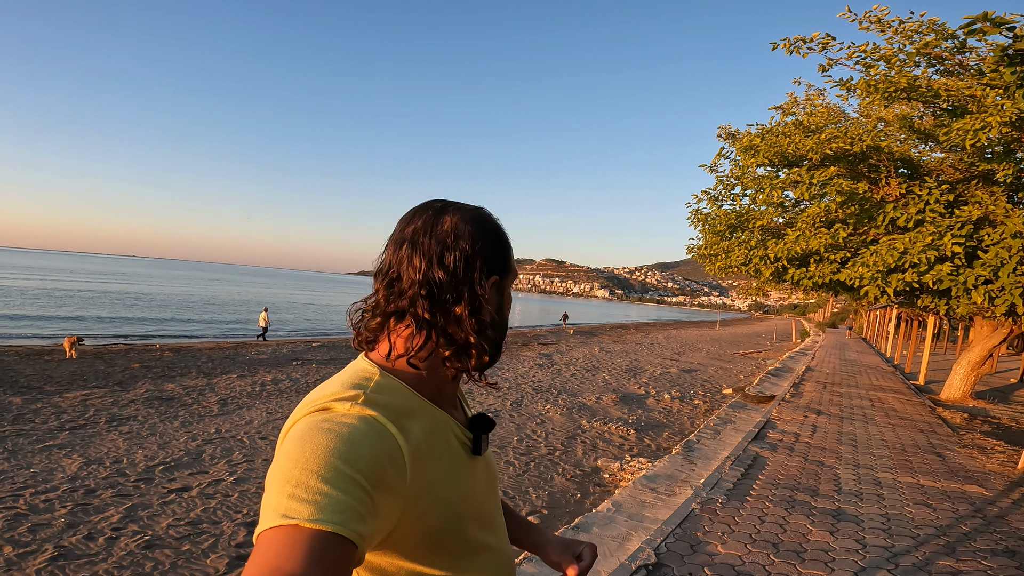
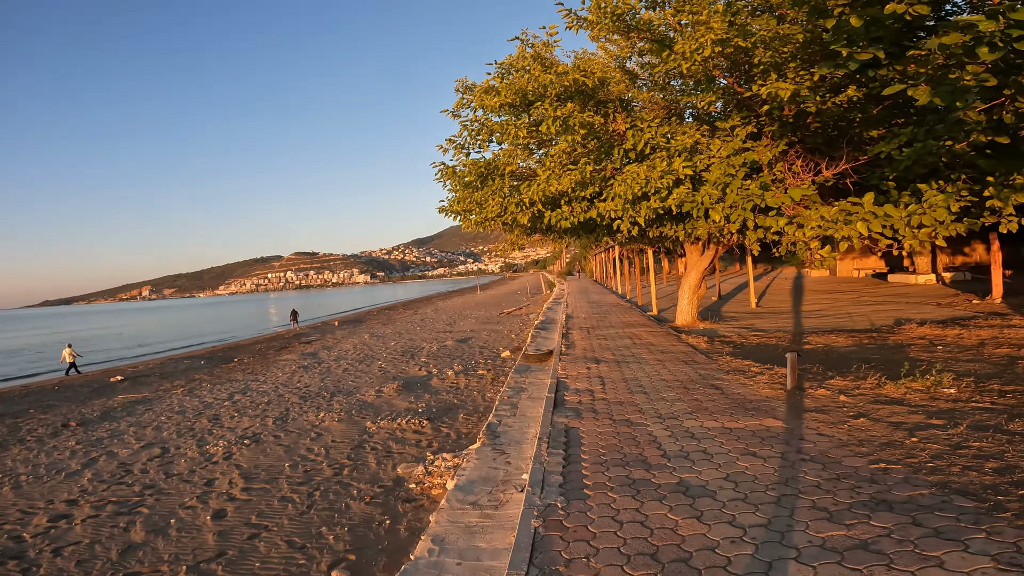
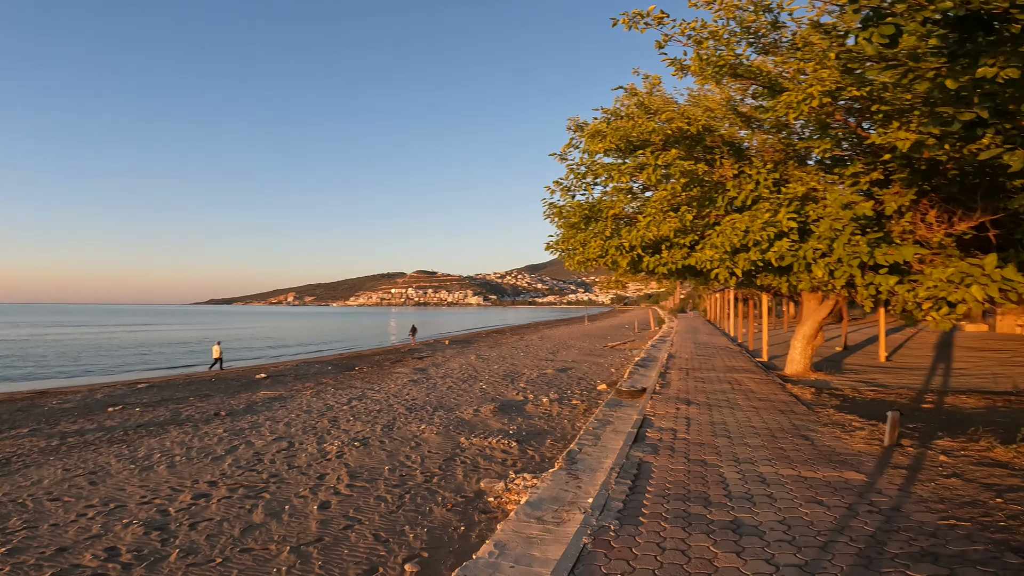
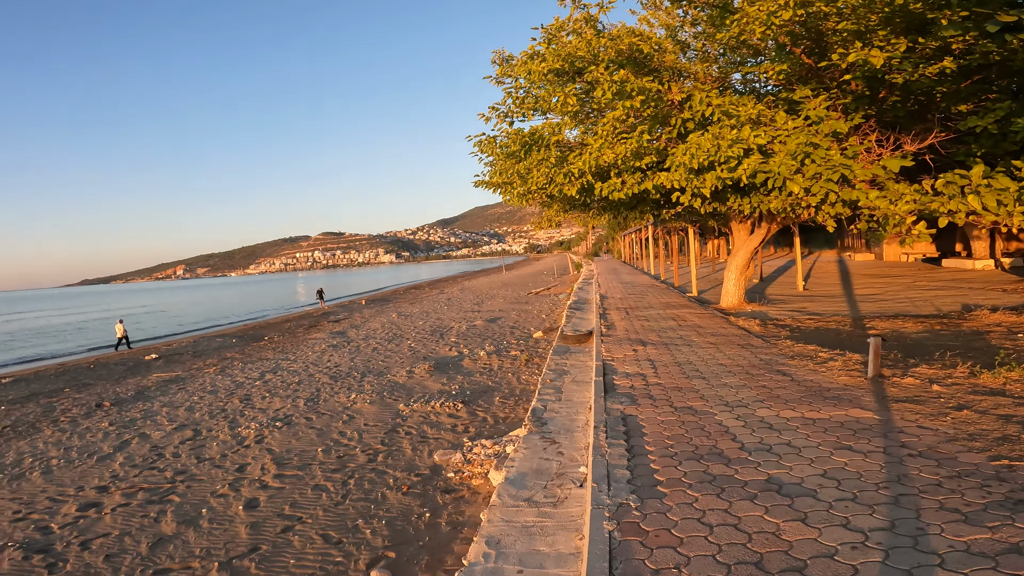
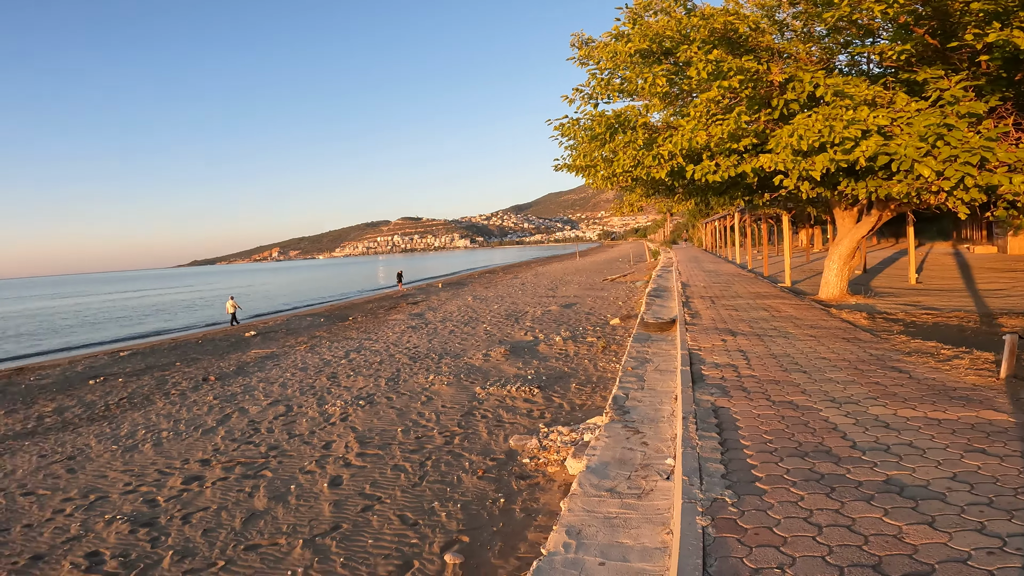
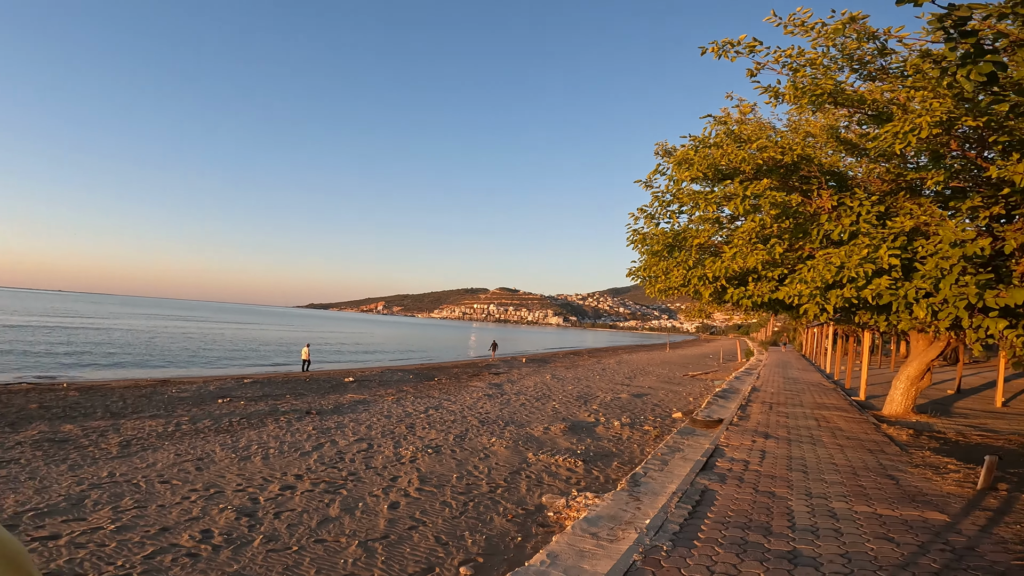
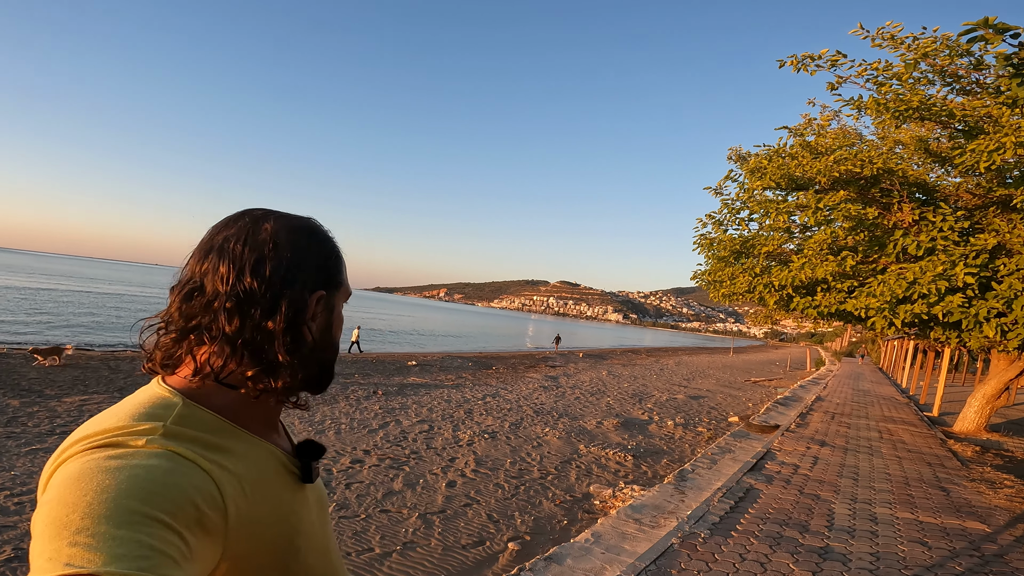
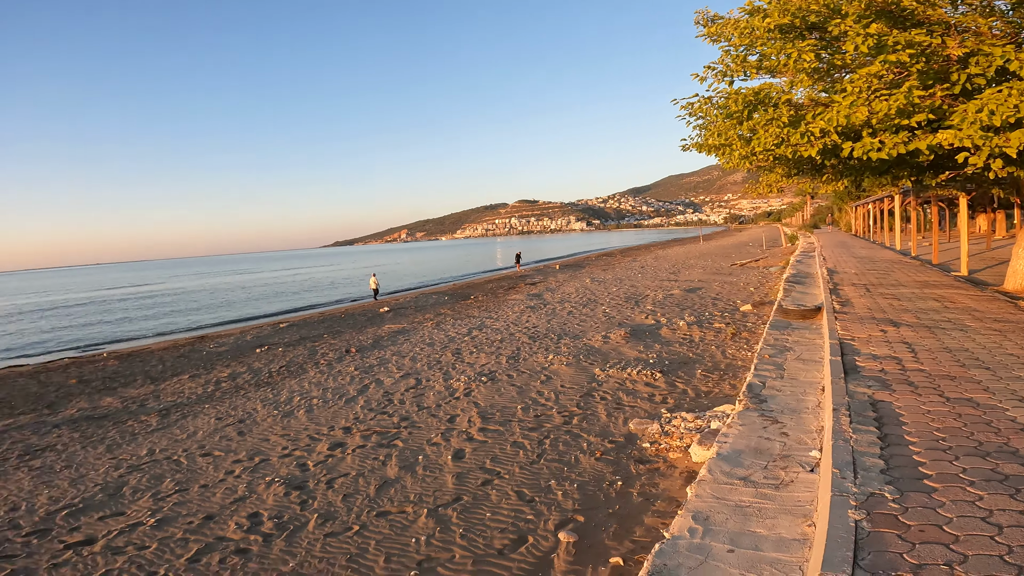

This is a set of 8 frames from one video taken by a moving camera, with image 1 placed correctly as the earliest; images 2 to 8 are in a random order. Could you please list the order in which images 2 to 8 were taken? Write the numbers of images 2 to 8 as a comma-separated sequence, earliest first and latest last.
7, 6, 3, 2, 4, 5, 8
